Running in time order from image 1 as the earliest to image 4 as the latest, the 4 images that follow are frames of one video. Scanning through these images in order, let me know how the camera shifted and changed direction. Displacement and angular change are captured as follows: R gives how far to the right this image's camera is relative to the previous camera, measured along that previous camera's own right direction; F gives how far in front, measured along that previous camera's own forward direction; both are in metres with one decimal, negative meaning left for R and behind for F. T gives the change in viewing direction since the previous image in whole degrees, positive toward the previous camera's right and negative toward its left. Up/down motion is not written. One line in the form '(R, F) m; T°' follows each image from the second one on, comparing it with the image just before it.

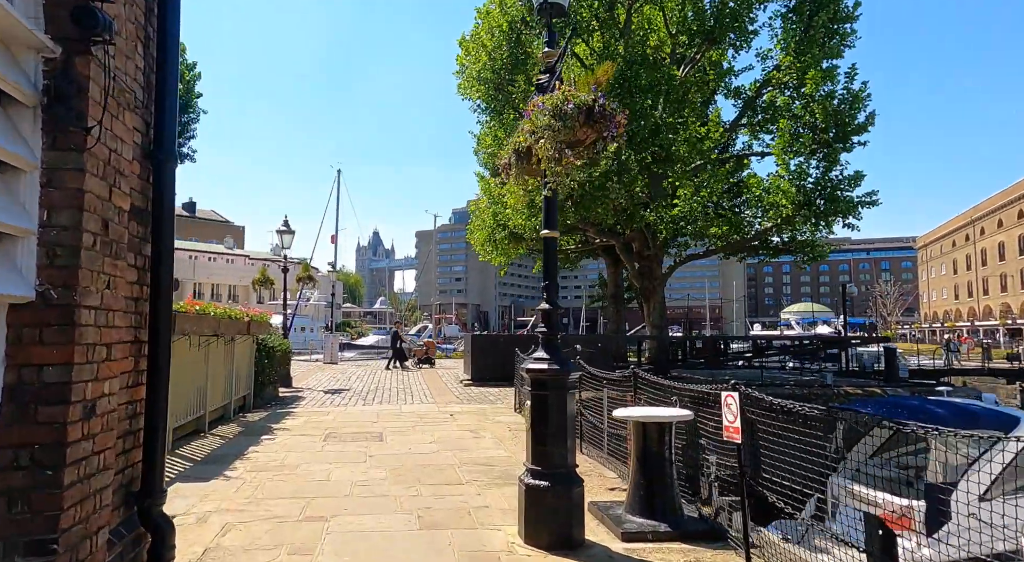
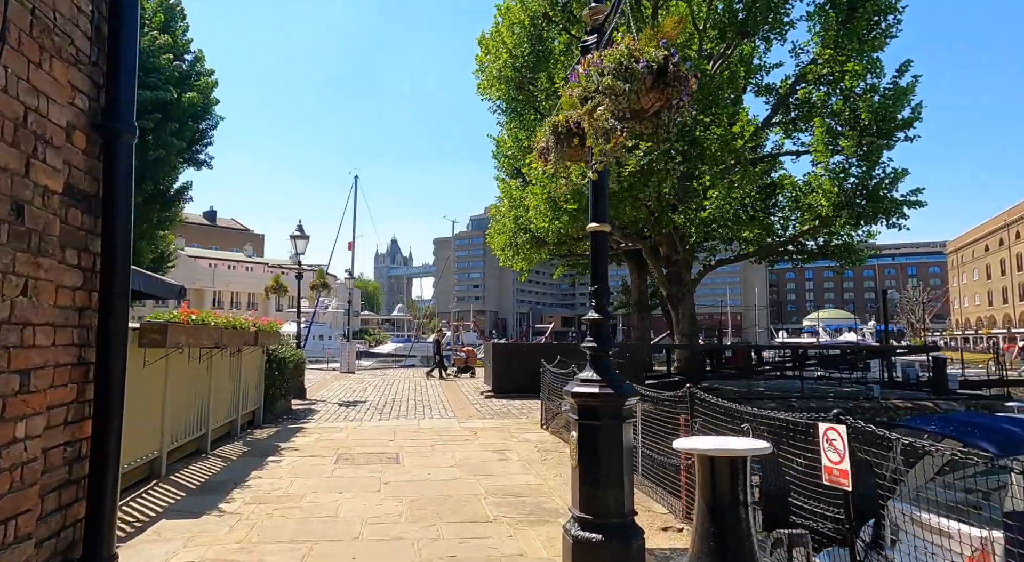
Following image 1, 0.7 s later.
(-0.1, +0.8) m; -2°
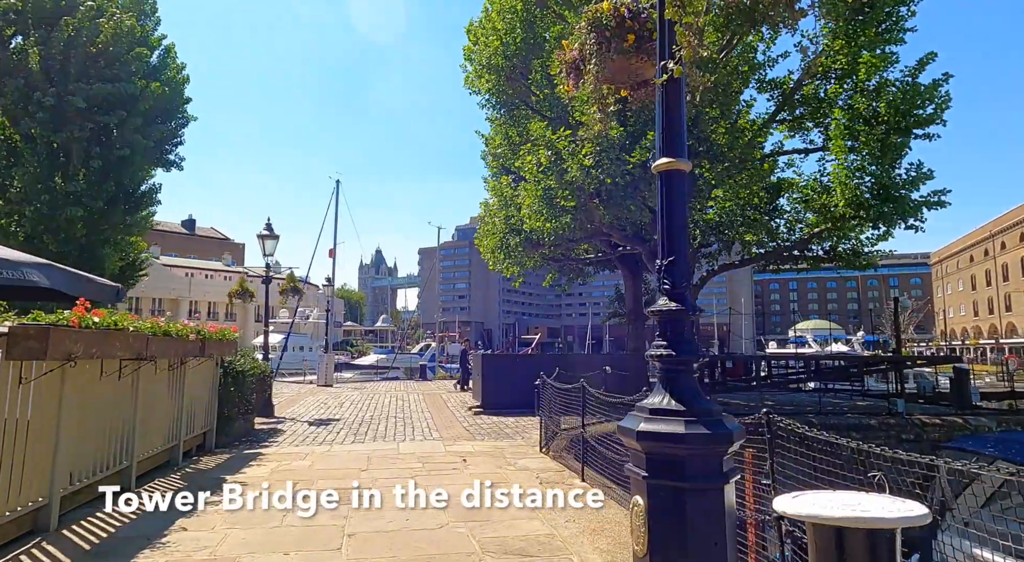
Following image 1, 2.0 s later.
(-0.1, +1.4) m; +1°
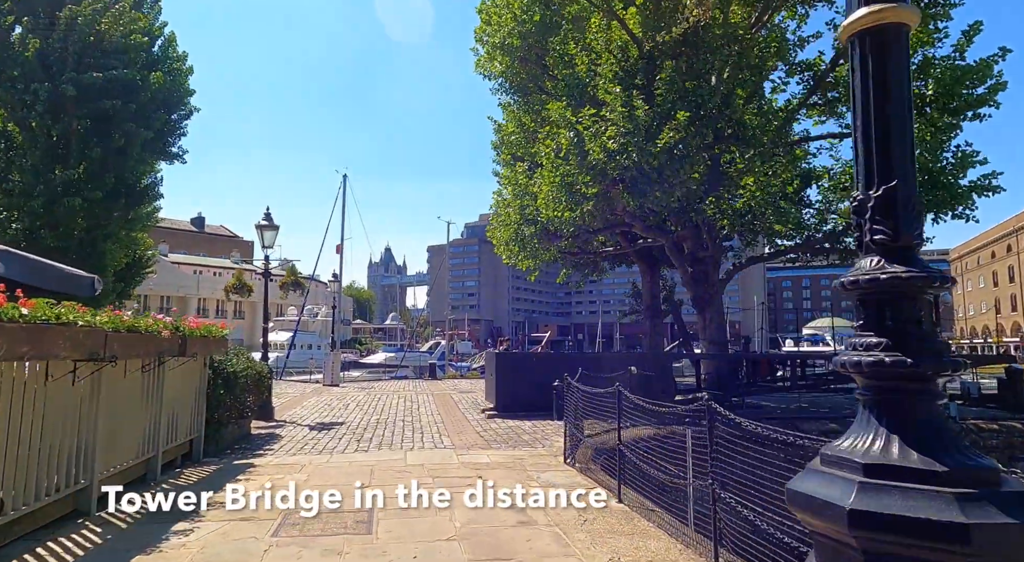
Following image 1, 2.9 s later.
(-0.2, +1.0) m; -1°
